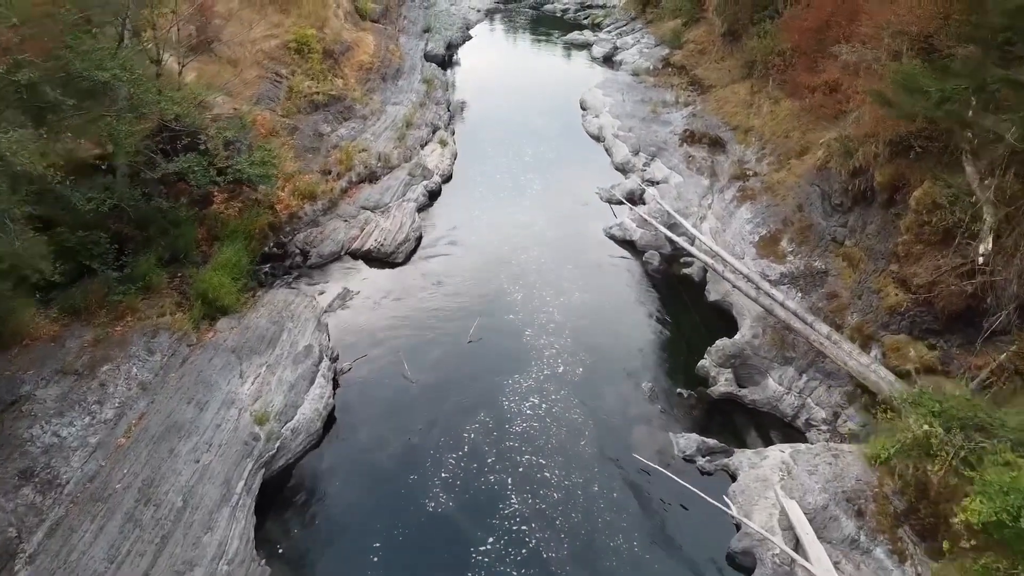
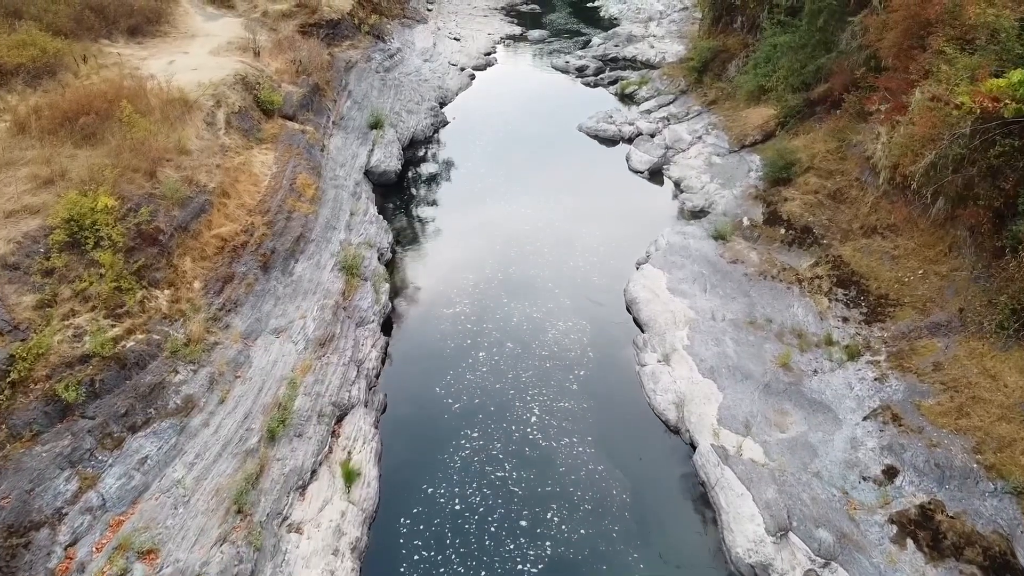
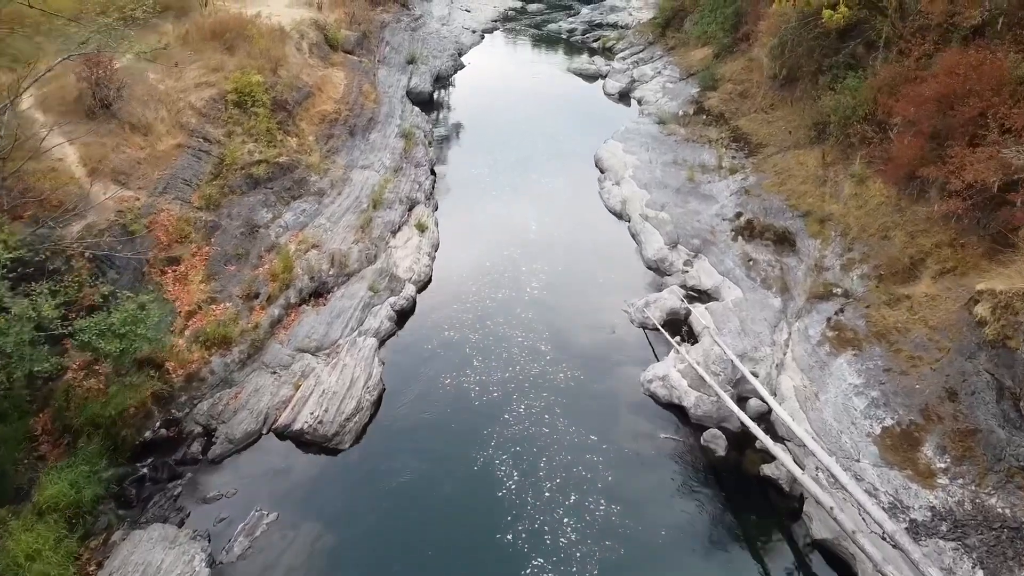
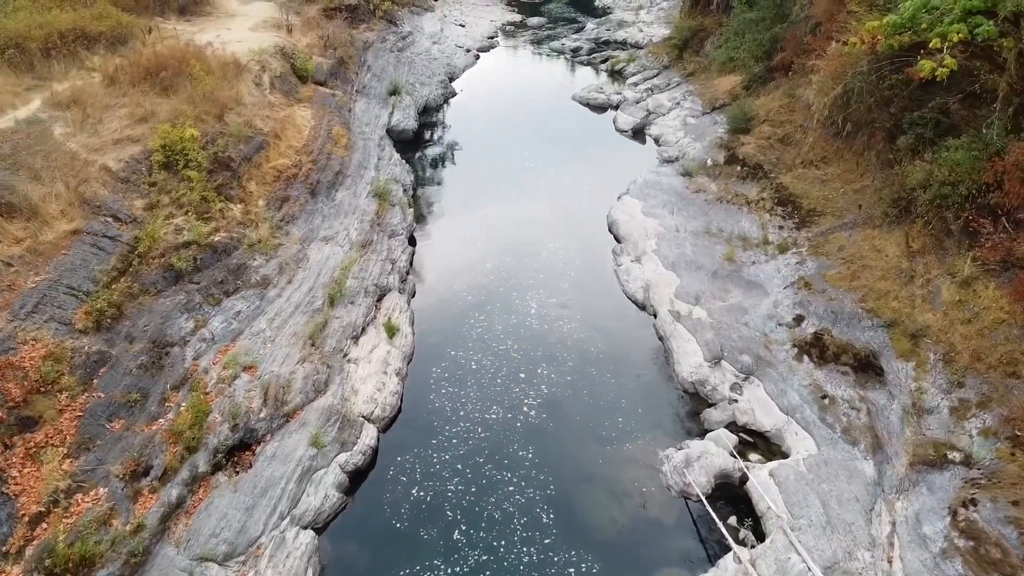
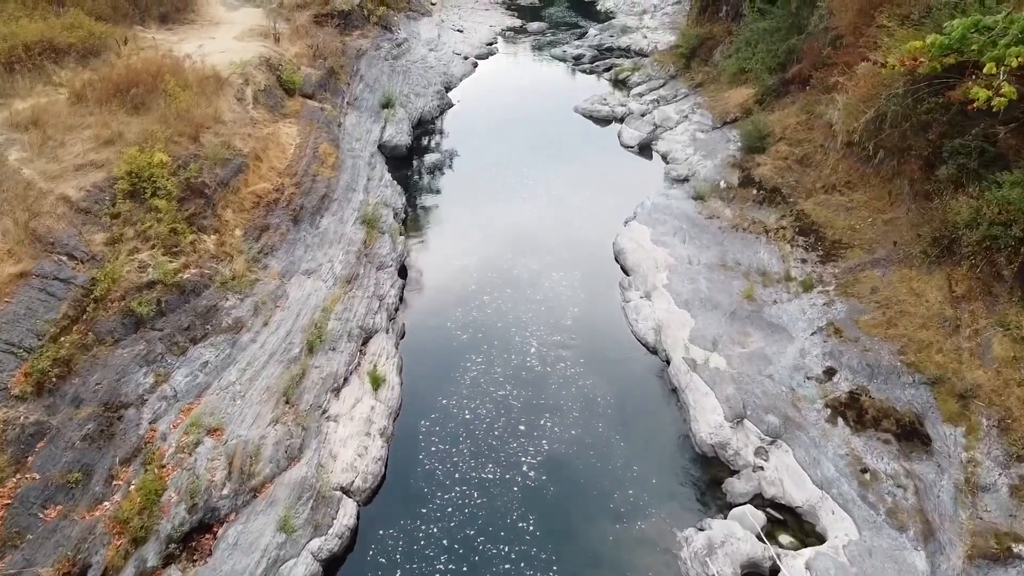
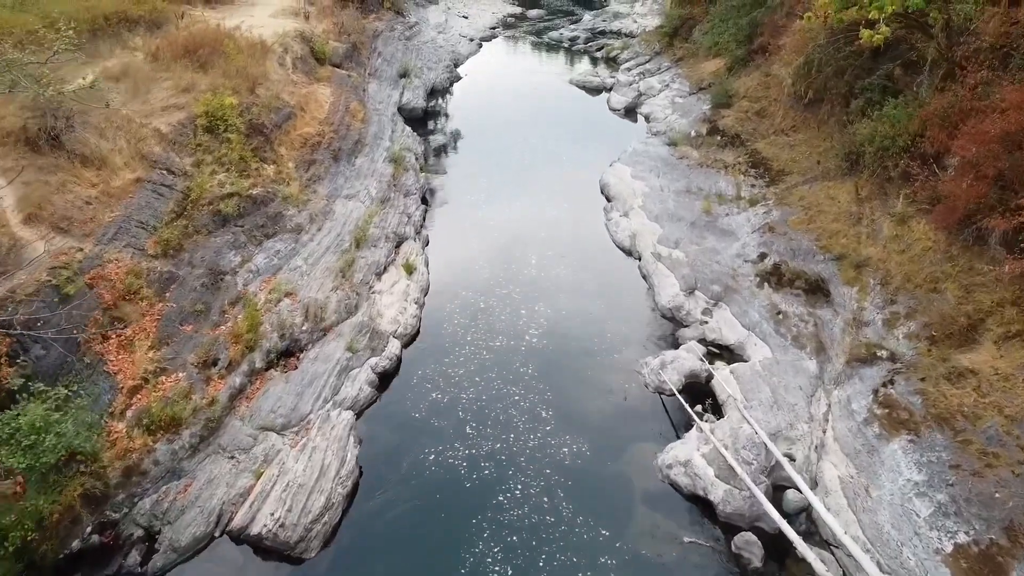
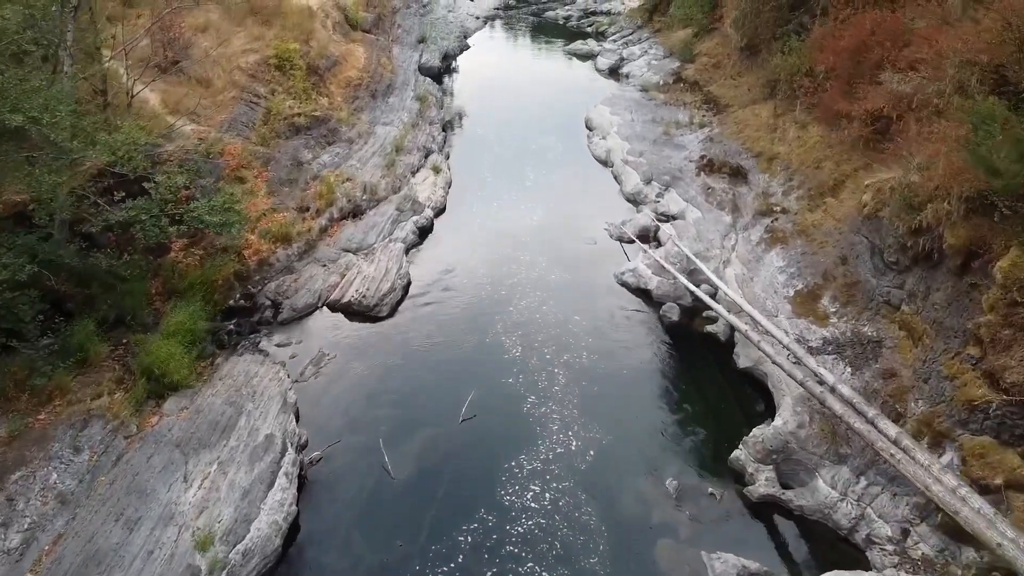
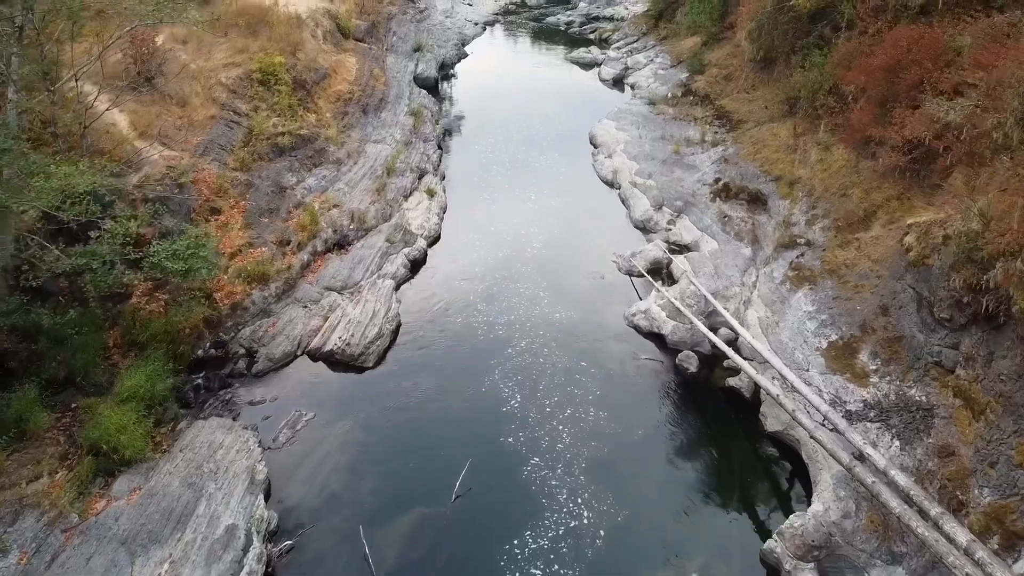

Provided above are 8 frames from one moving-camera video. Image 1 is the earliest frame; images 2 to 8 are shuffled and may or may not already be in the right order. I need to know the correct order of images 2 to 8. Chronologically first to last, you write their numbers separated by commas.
7, 8, 3, 6, 4, 5, 2
